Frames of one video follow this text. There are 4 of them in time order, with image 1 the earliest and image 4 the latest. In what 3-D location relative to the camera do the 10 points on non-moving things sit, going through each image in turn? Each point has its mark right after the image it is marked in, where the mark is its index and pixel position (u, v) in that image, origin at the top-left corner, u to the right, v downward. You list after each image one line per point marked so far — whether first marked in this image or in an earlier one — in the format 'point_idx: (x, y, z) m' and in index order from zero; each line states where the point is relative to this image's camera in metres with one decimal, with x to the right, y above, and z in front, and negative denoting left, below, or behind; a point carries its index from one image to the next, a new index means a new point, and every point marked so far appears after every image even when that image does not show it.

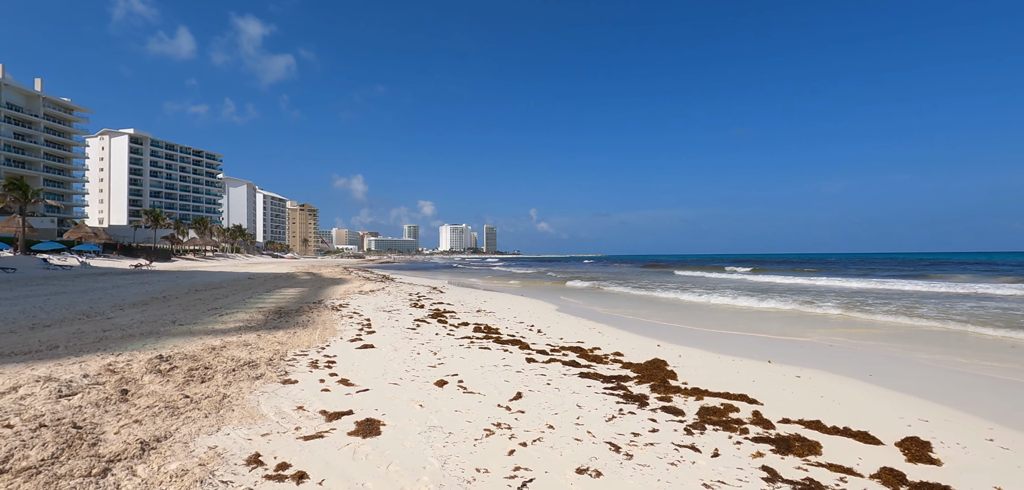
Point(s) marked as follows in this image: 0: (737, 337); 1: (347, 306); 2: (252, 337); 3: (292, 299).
0: (+6.0, -2.5, +12.2) m
1: (-6.2, -2.3, +17.0) m
2: (-5.7, -2.0, +10.0) m
3: (-9.3, -2.3, +19.5) m
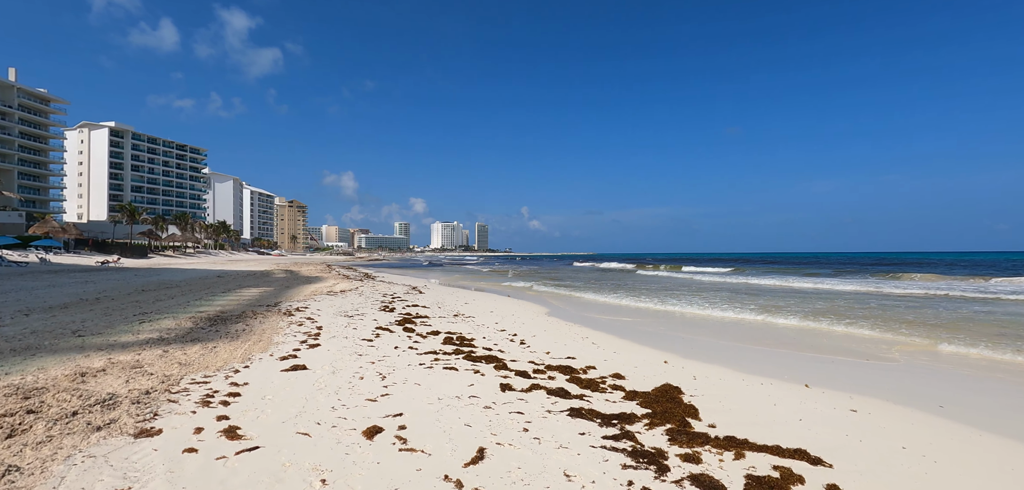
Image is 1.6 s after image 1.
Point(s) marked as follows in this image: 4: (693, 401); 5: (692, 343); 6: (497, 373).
0: (+5.5, -2.4, +10.2) m
1: (-6.8, -2.1, +14.9) m
2: (-6.2, -1.9, +7.8) m
3: (-10.0, -2.1, +17.2) m
4: (+2.6, -2.3, +6.5) m
5: (+4.4, -2.4, +11.0) m
6: (-0.3, -2.2, +7.8) m
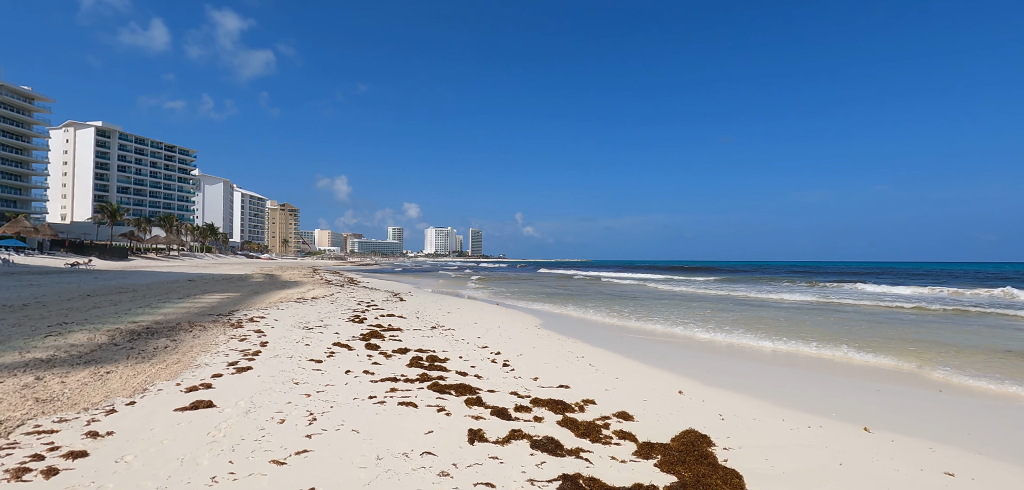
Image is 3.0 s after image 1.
0: (+5.1, -2.5, +8.5) m
1: (-7.2, -2.1, +13.0) m
2: (-6.5, -1.8, +5.9) m
3: (-10.4, -2.1, +15.3) m
4: (+2.3, -2.3, +4.8) m
5: (+4.0, -2.4, +9.2) m
6: (-0.6, -2.2, +6.0) m
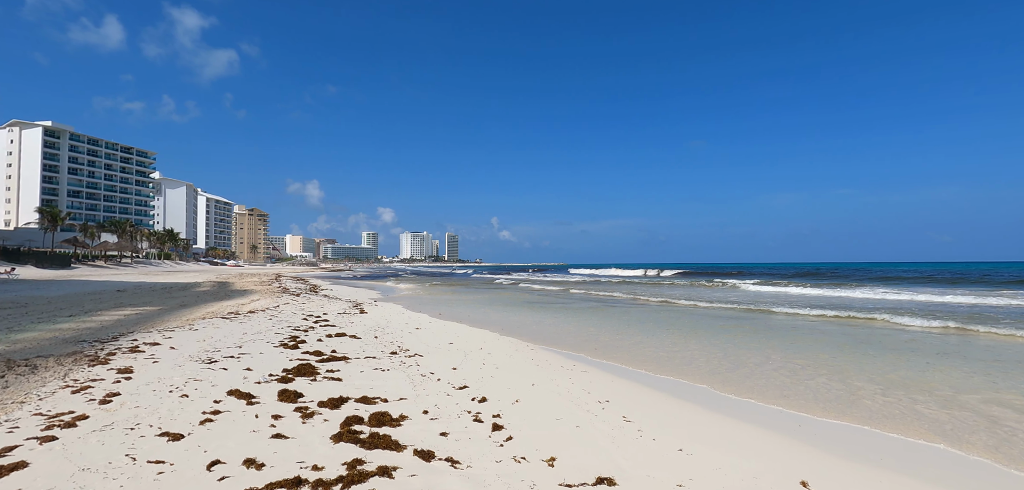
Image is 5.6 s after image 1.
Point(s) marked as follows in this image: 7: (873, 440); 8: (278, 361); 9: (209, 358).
0: (+5.1, -2.3, +5.4) m
1: (-7.5, -2.1, +9.3) m
2: (-6.4, -1.7, +2.3) m
3: (-10.8, -2.1, +11.5) m
4: (+2.4, -2.1, +1.6) m
5: (+4.0, -2.3, +6.1) m
6: (-0.5, -2.0, +2.6) m
7: (+4.6, -2.3, +5.8) m
8: (-4.5, -2.2, +8.9) m
9: (-5.8, -2.2, +8.9) m
